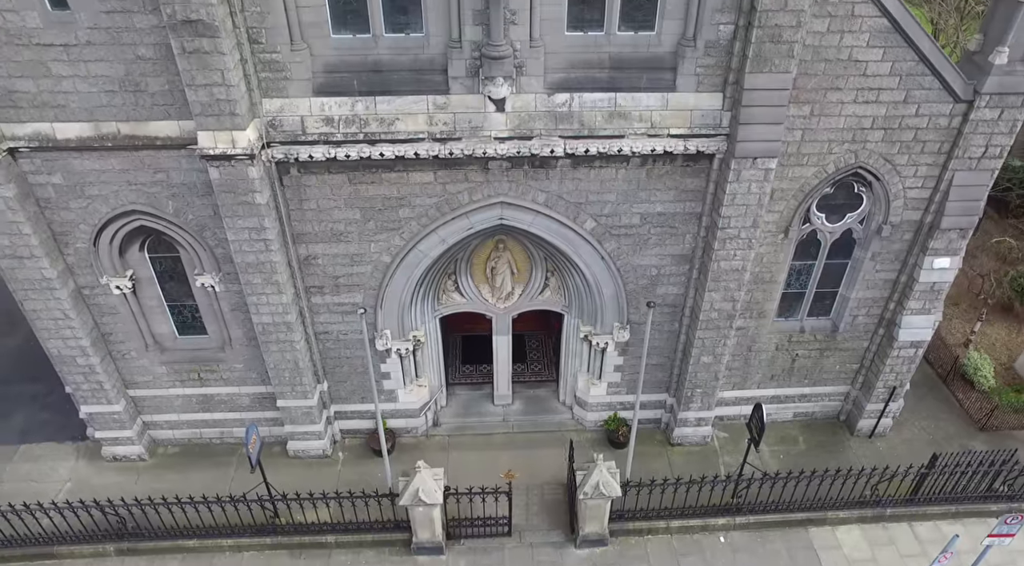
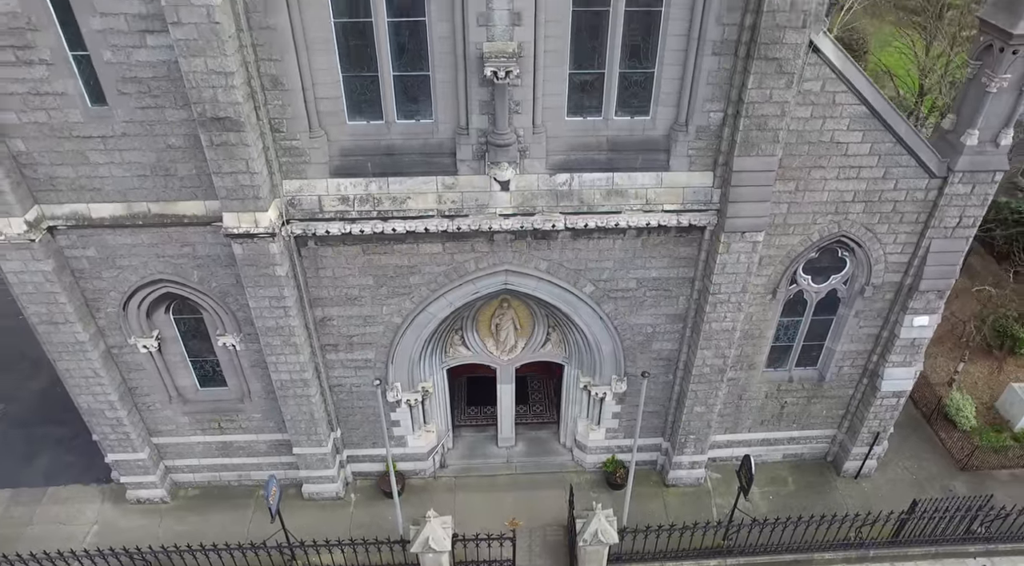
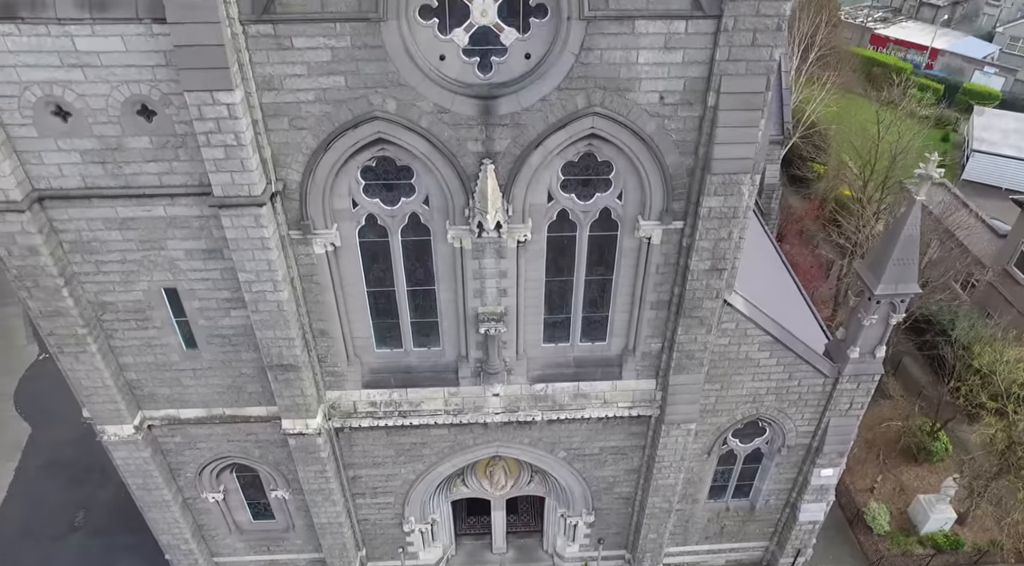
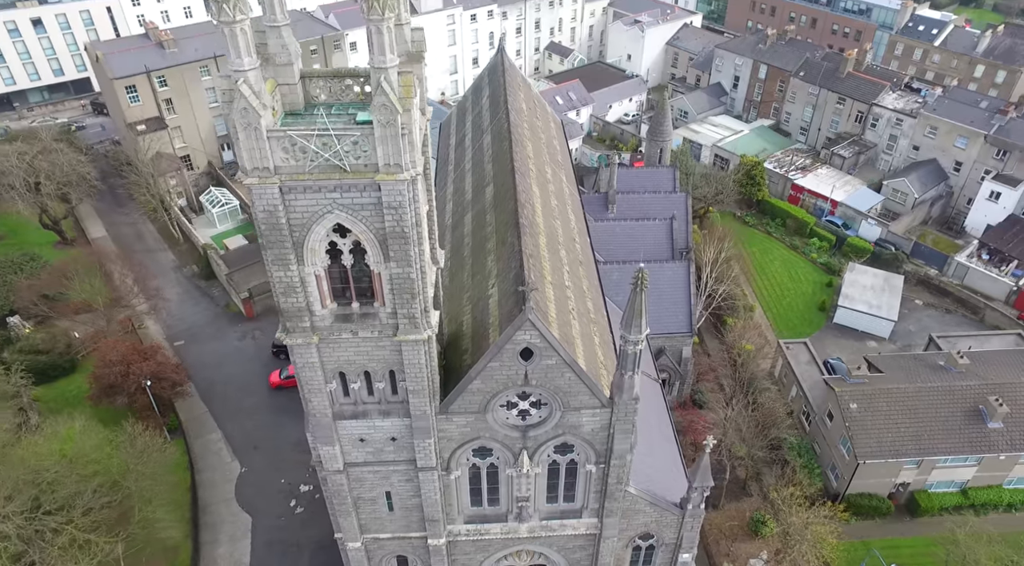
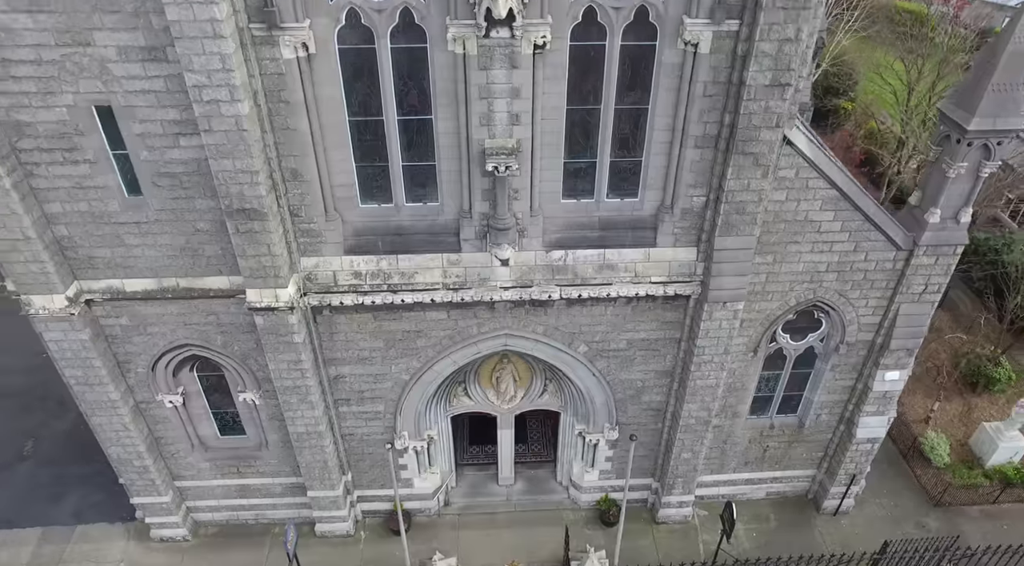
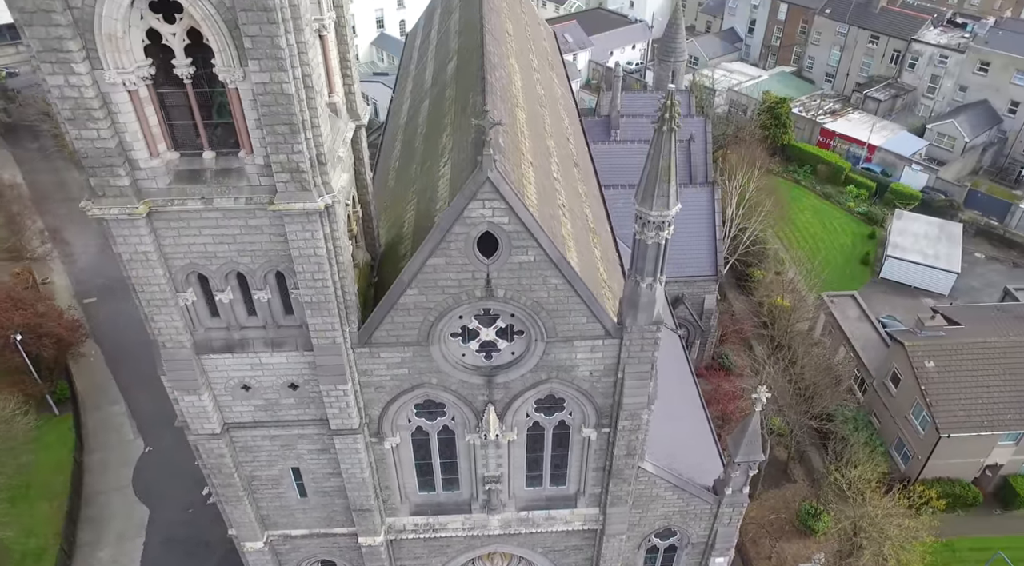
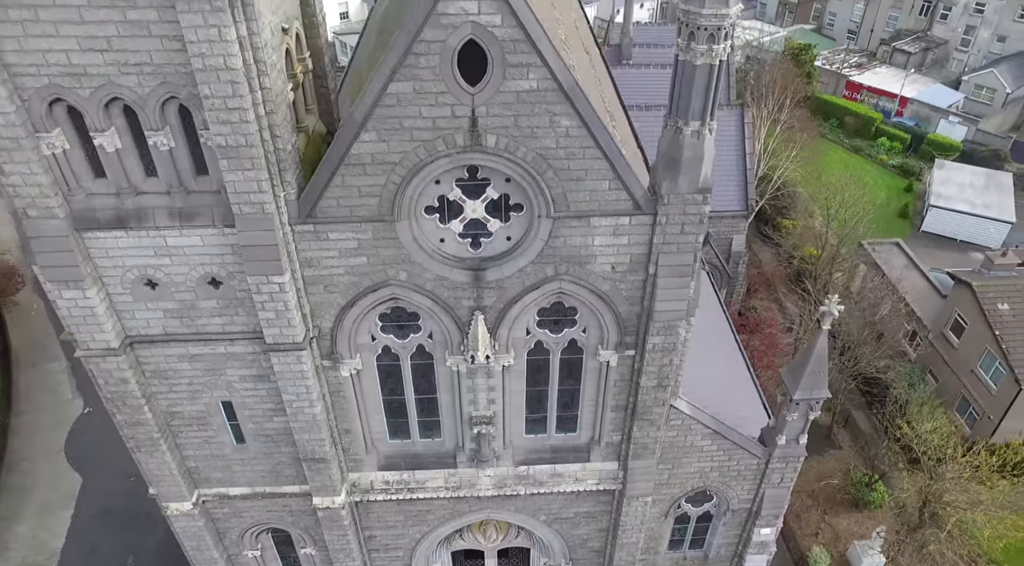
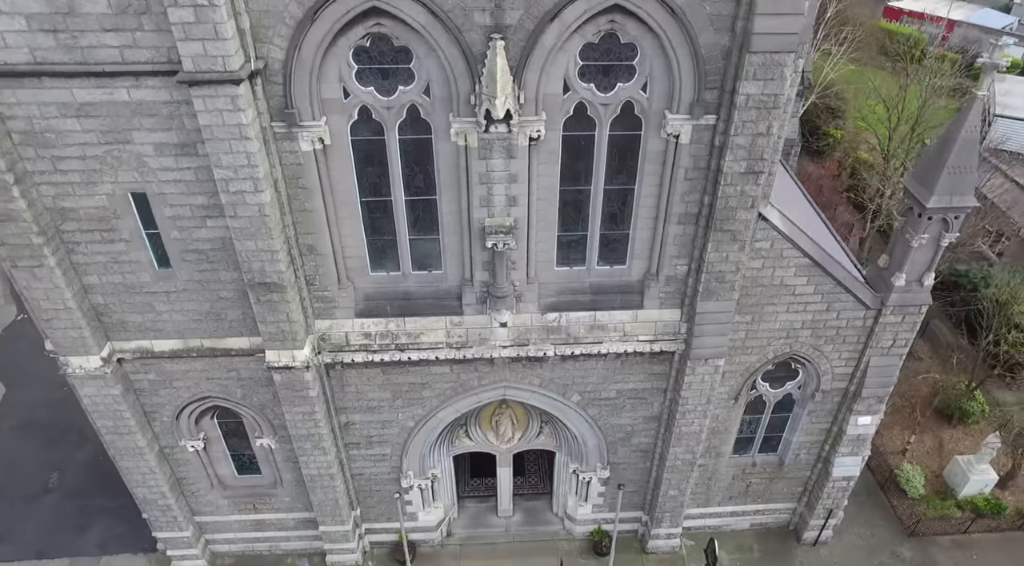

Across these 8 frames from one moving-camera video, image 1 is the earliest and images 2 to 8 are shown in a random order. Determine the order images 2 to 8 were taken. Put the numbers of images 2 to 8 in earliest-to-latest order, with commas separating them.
2, 5, 8, 3, 7, 6, 4
